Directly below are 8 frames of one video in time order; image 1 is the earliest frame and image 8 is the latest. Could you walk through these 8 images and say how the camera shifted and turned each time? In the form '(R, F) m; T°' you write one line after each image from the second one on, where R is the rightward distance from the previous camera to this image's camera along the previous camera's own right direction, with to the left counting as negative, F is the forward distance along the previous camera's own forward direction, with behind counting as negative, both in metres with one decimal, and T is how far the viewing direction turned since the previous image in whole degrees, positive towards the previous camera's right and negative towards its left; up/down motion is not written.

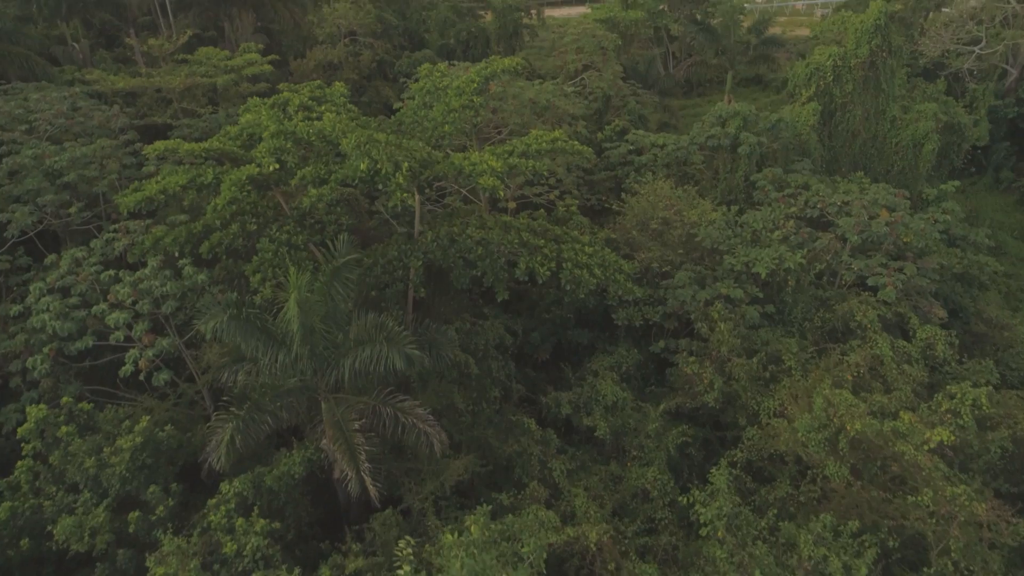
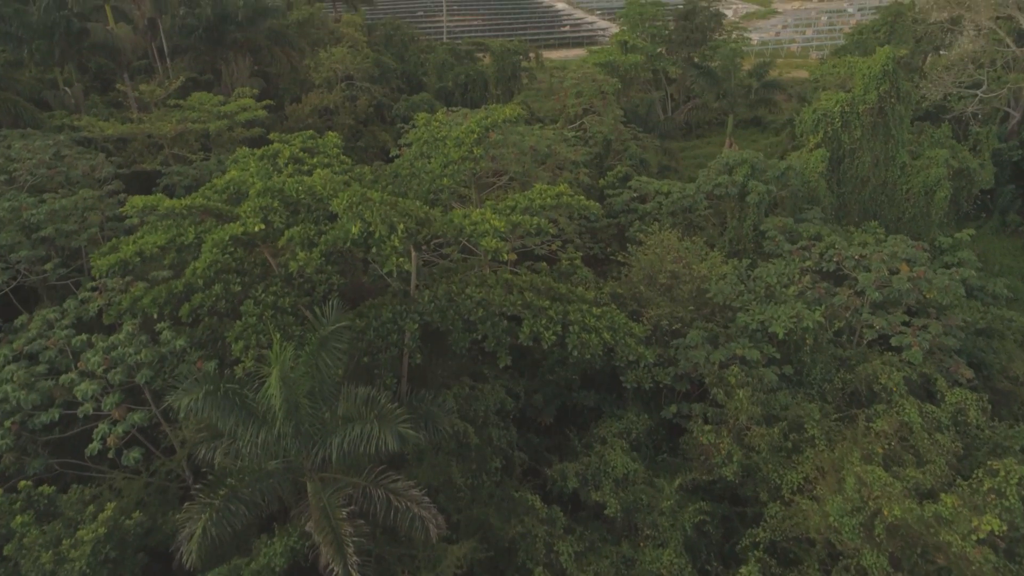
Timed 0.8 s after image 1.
(-0.1, +0.5) m; 0°
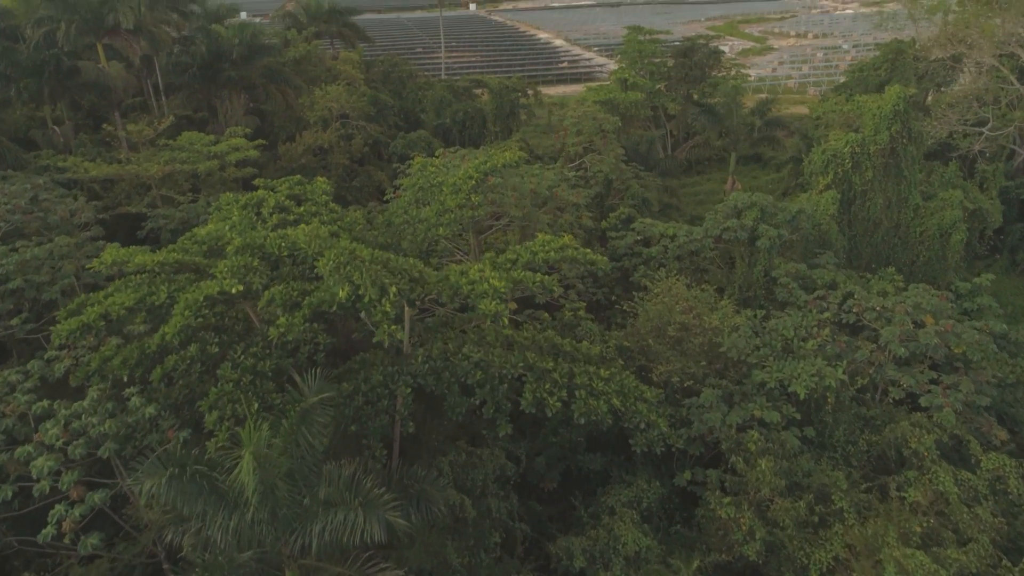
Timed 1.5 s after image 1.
(0.0, +0.6) m; 0°
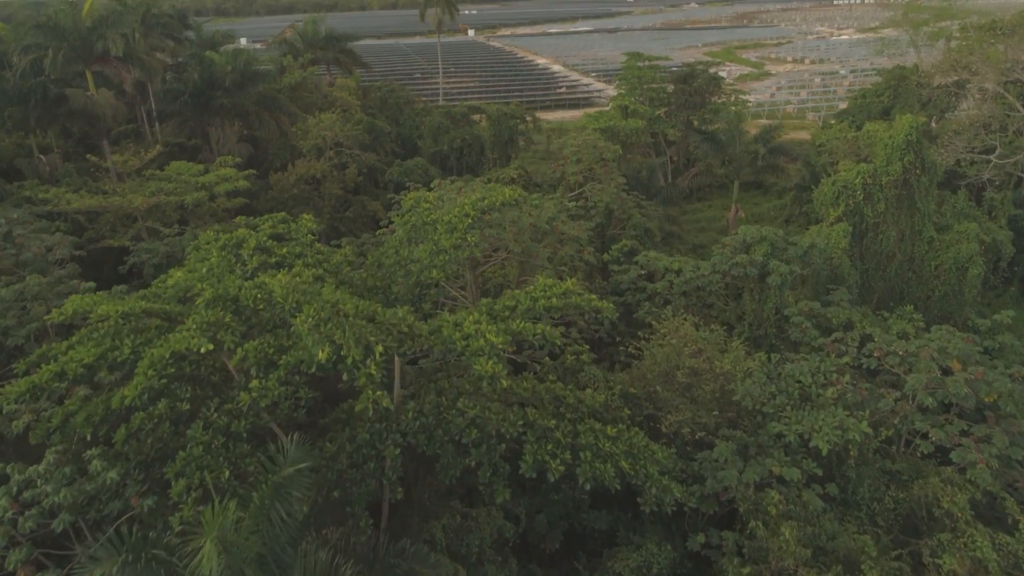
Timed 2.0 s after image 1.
(0.0, +0.5) m; 0°
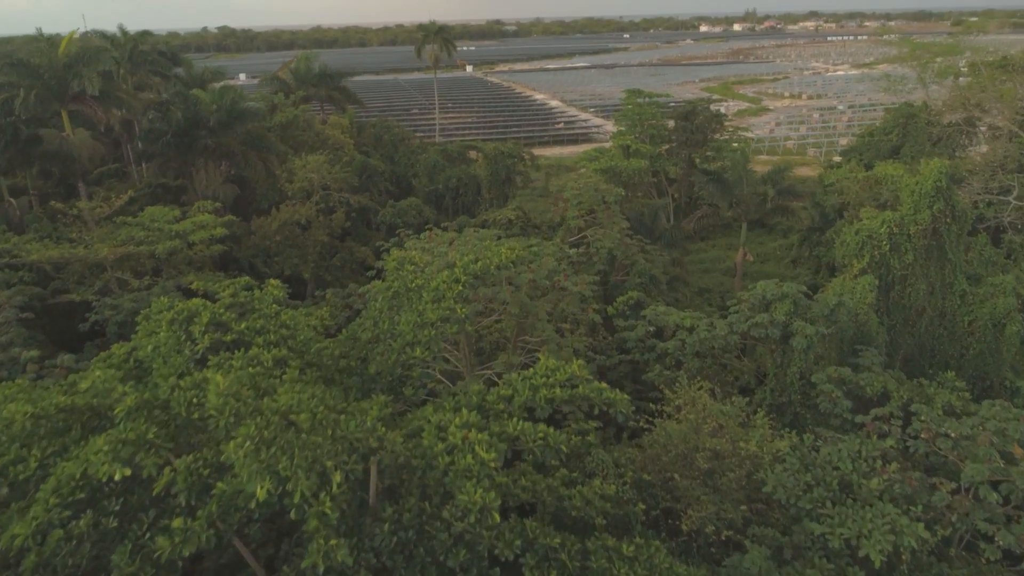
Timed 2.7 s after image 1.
(0.0, +1.0) m; 0°
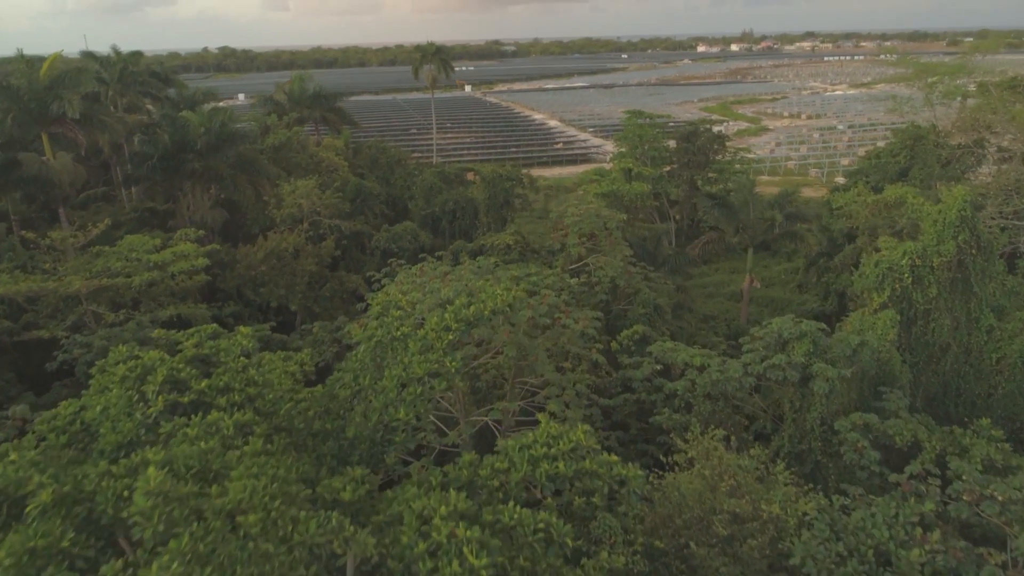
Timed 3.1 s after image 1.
(0.0, +0.7) m; 0°
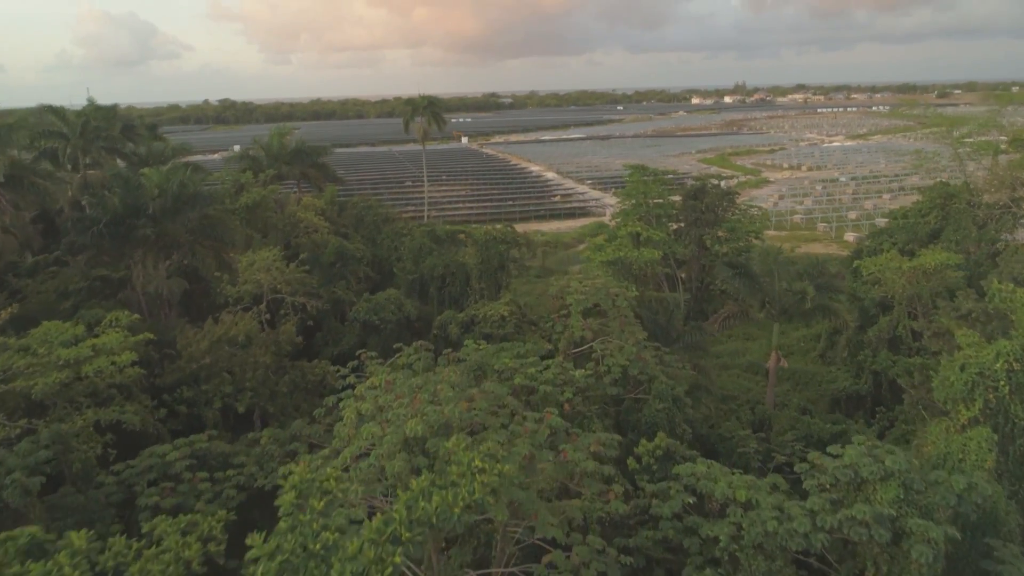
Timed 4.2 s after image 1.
(+0.1, +2.2) m; 0°
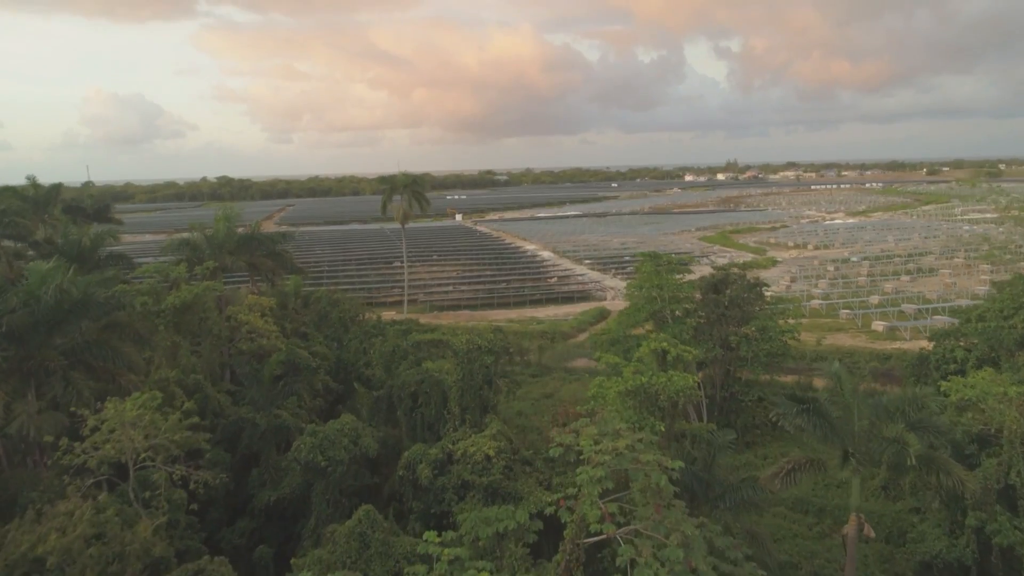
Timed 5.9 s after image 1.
(+0.2, +4.2) m; 0°
